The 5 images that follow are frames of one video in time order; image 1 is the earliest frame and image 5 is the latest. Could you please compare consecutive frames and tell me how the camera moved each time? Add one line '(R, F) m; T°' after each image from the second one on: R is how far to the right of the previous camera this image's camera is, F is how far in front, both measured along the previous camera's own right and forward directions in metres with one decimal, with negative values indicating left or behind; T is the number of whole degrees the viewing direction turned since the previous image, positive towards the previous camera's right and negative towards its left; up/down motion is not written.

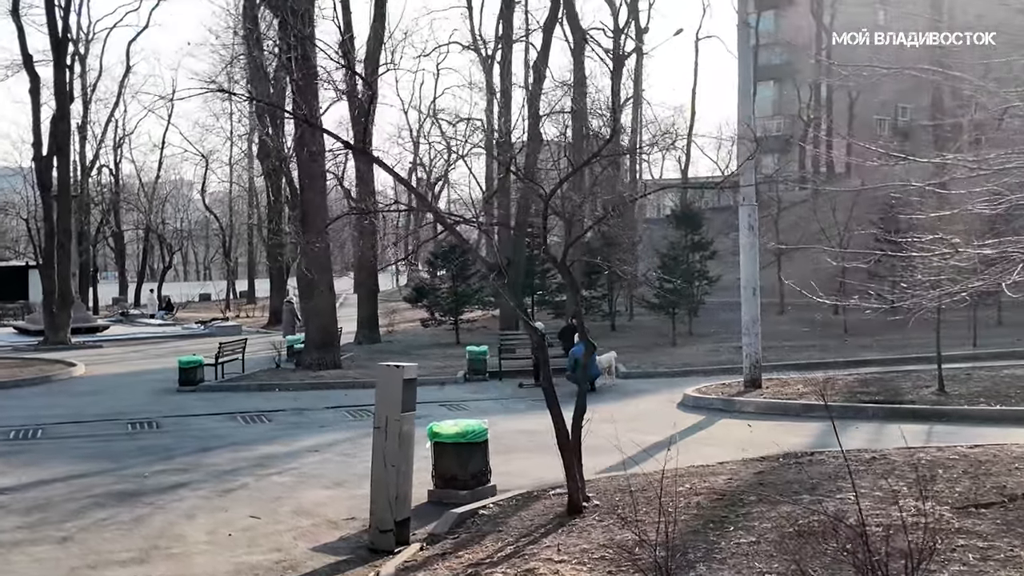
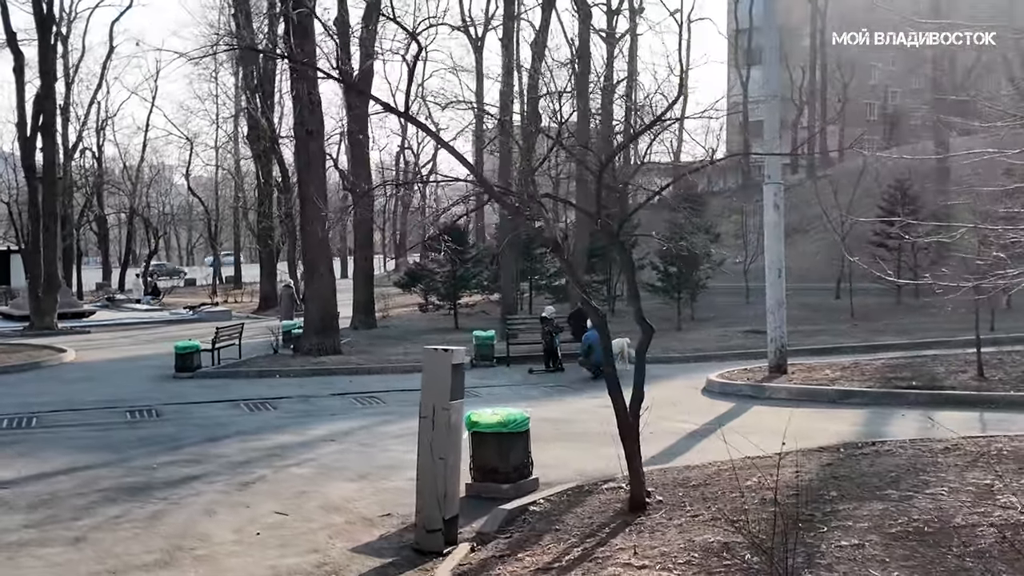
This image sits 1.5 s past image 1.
(-0.5, +0.5) m; +1°
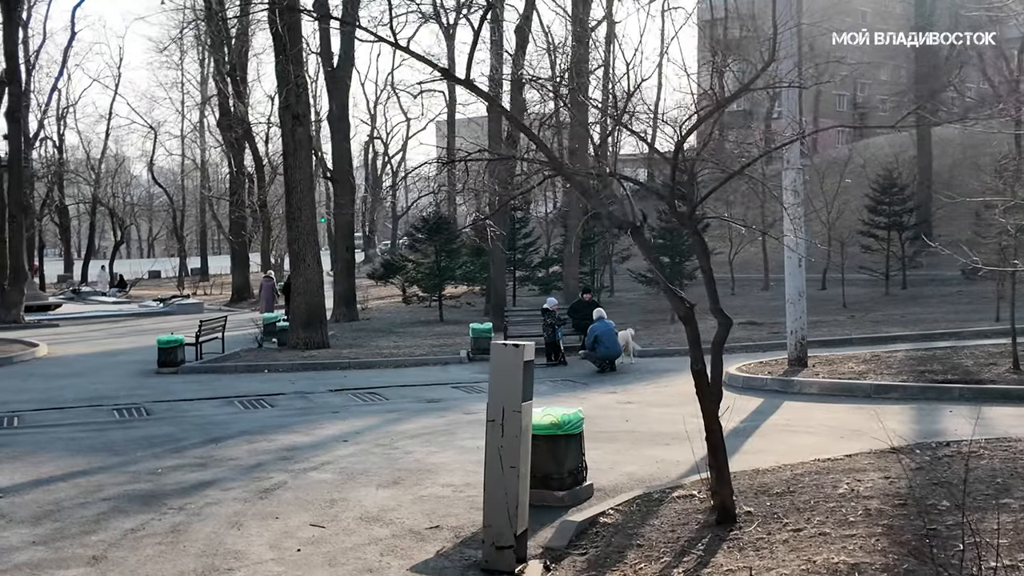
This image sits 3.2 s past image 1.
(-0.6, +0.6) m; +2°
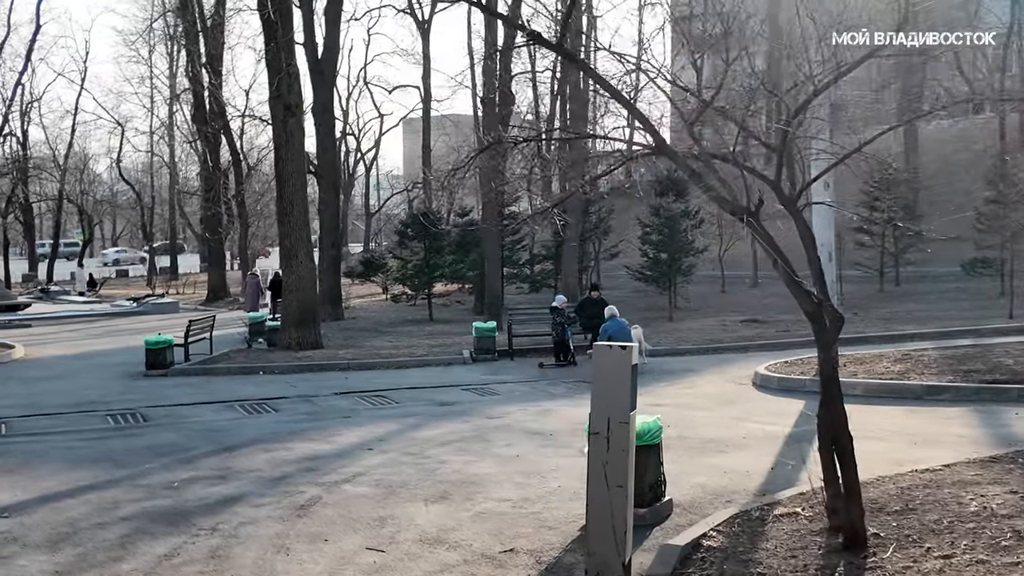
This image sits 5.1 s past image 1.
(-0.7, +0.6) m; +2°
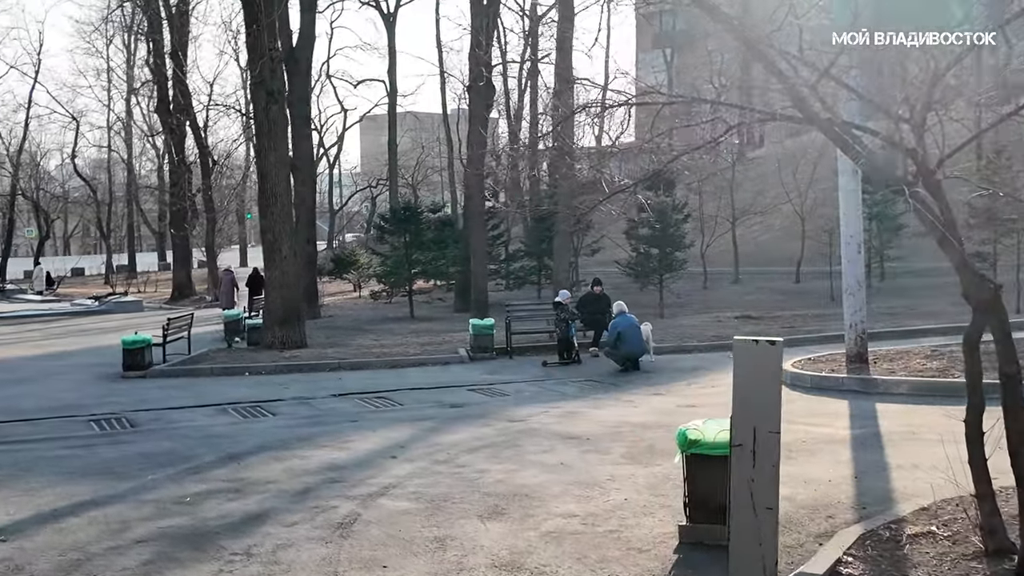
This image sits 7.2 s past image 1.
(-0.7, +0.7) m; +2°
